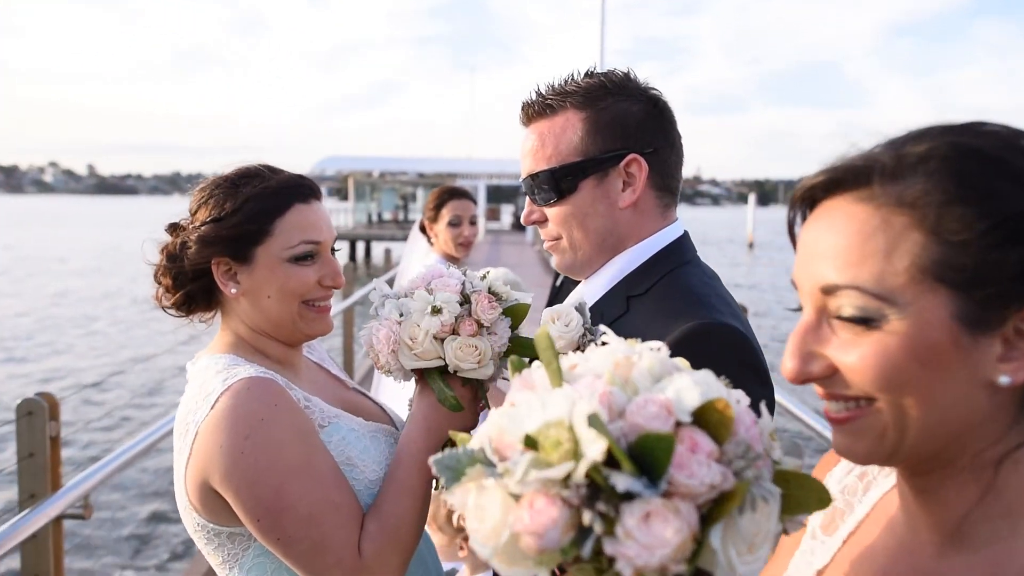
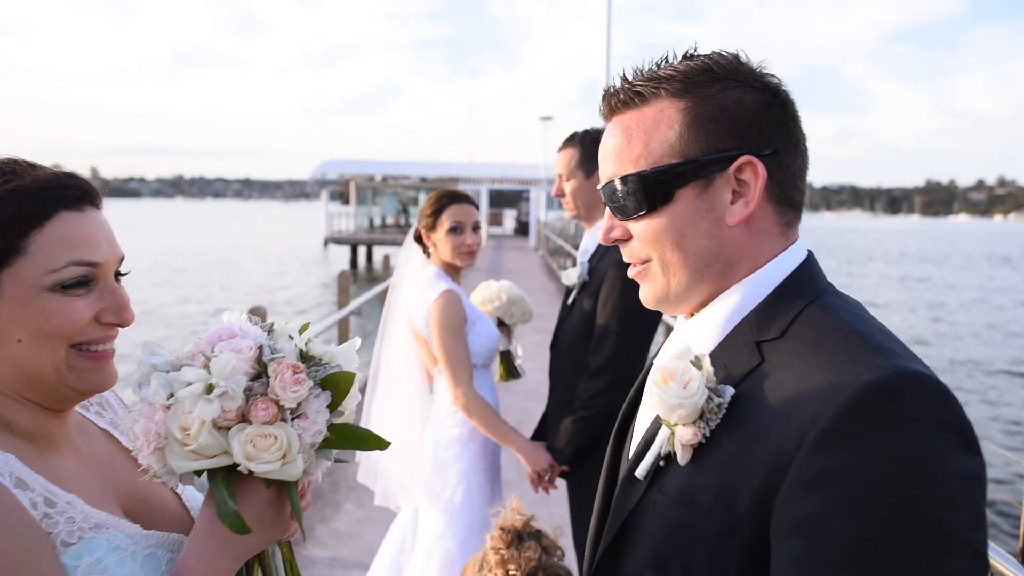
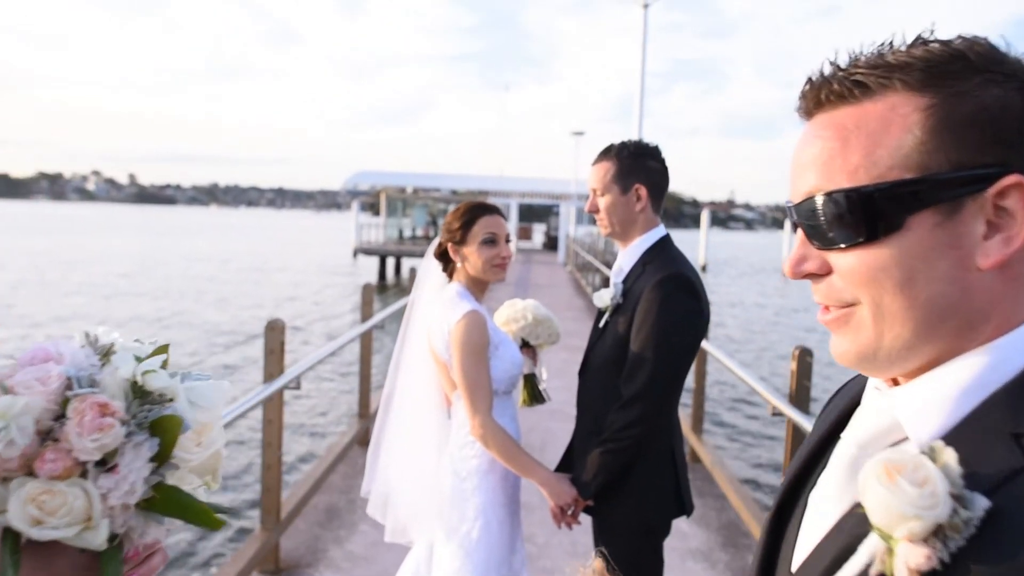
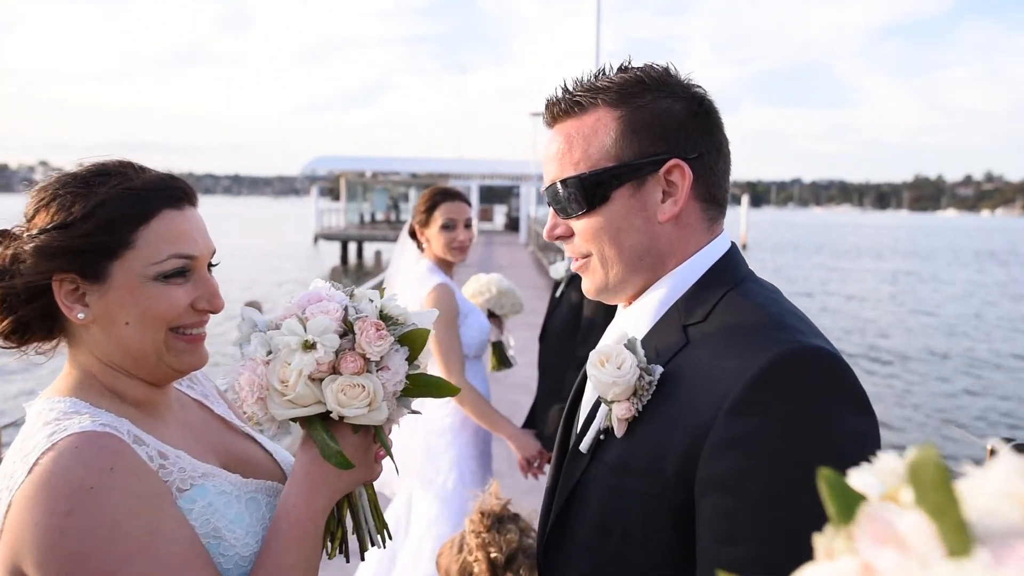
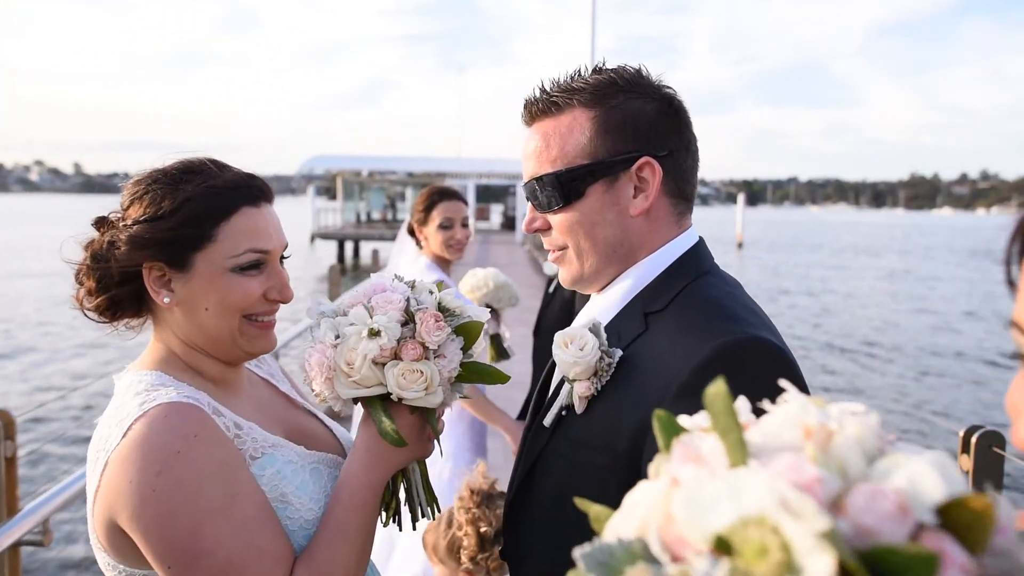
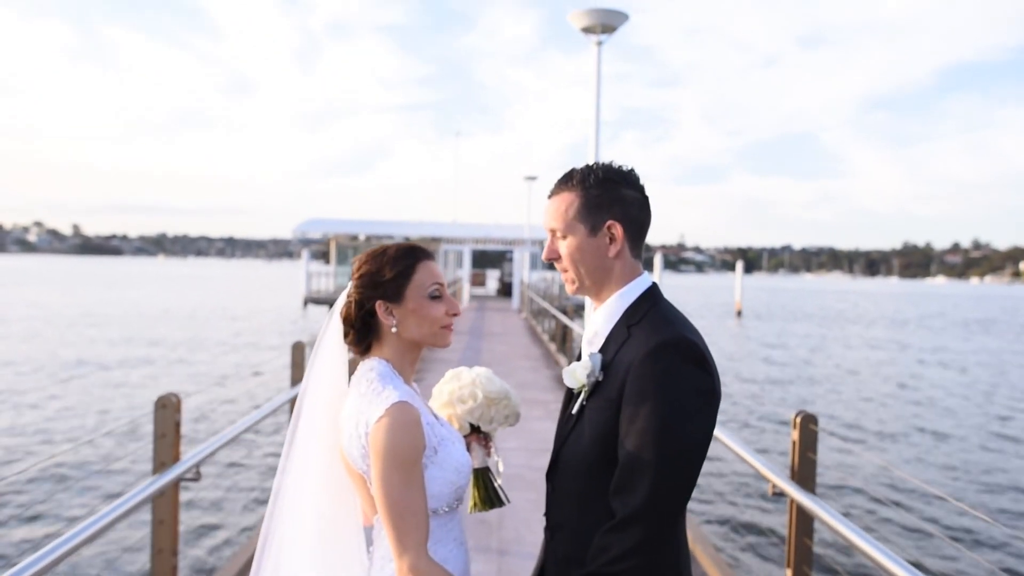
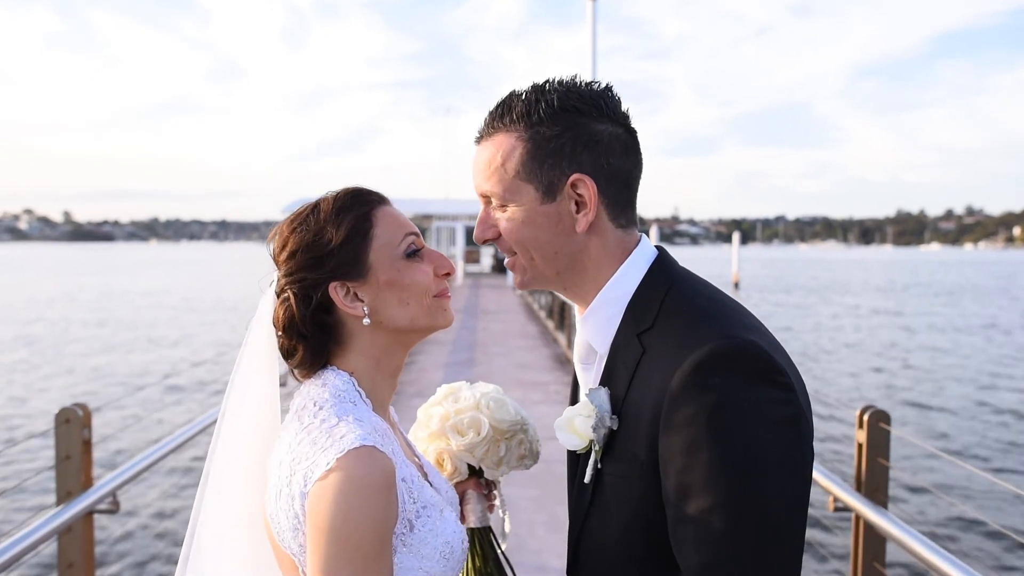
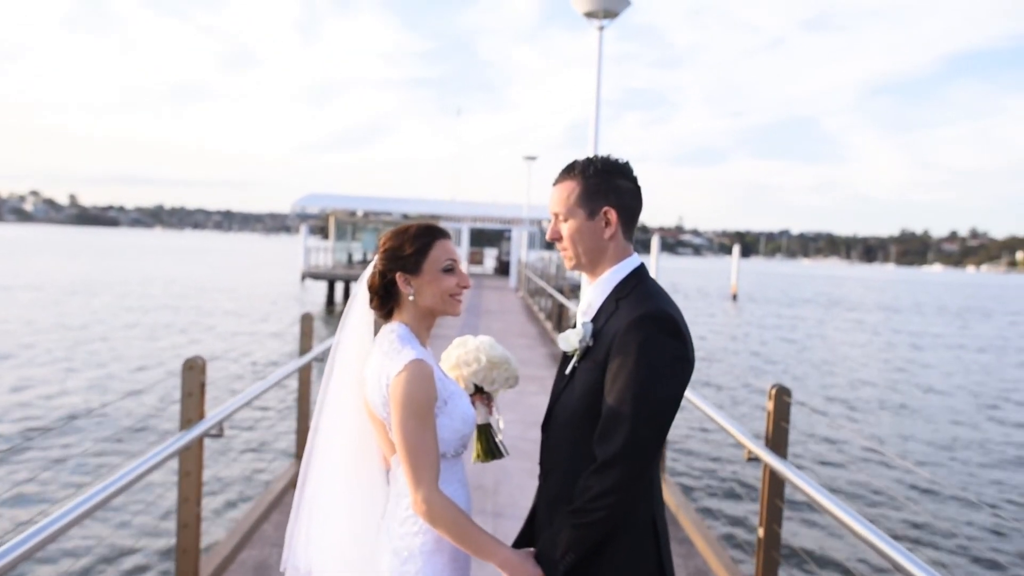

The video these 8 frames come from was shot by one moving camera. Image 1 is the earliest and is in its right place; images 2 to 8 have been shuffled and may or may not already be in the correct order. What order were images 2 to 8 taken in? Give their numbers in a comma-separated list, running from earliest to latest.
5, 4, 2, 3, 8, 6, 7
